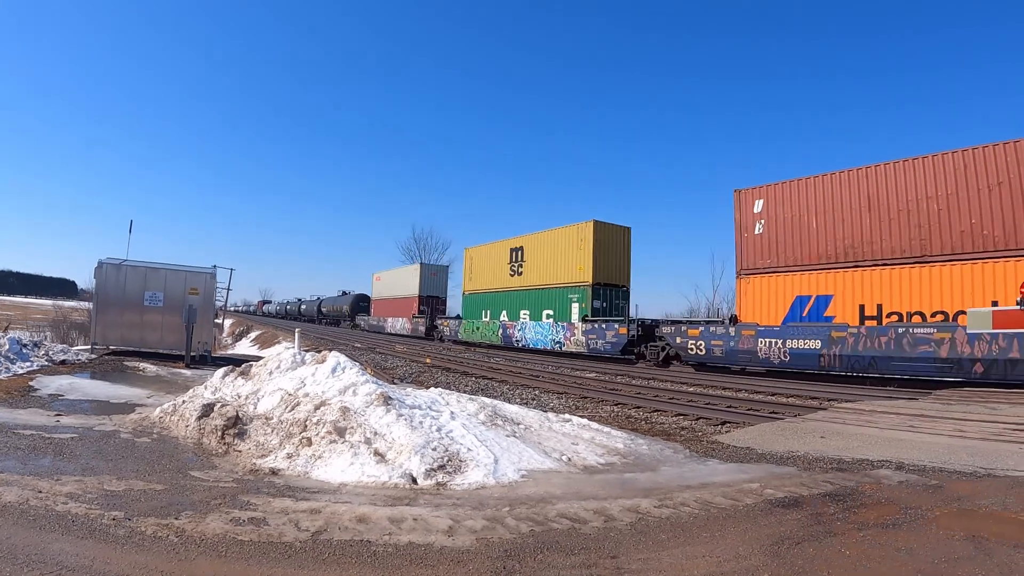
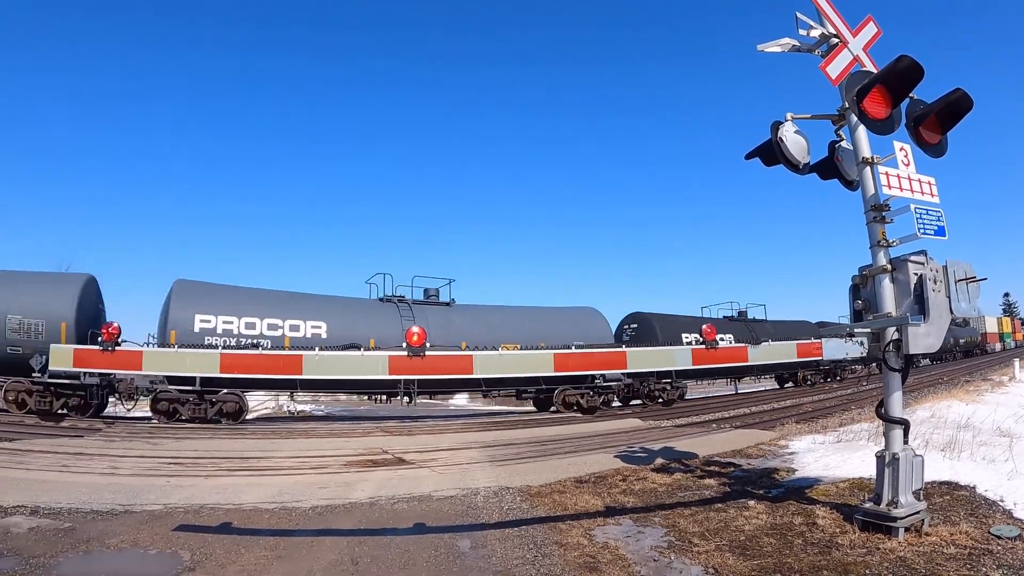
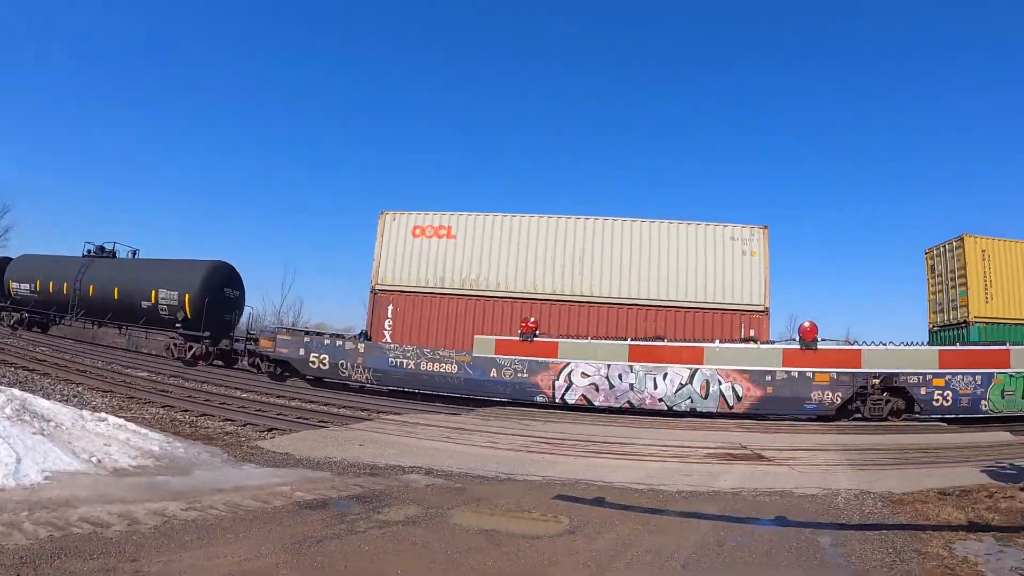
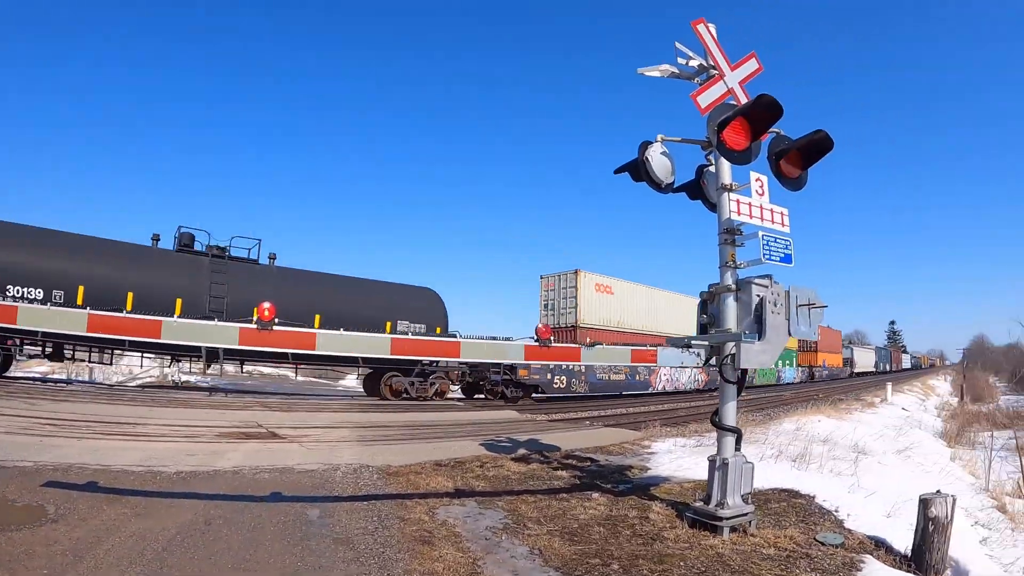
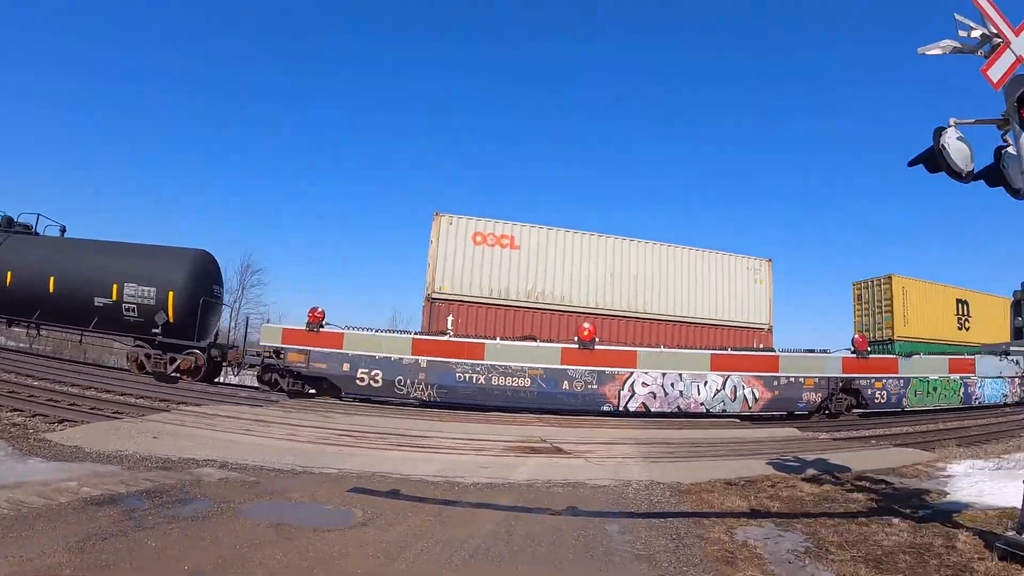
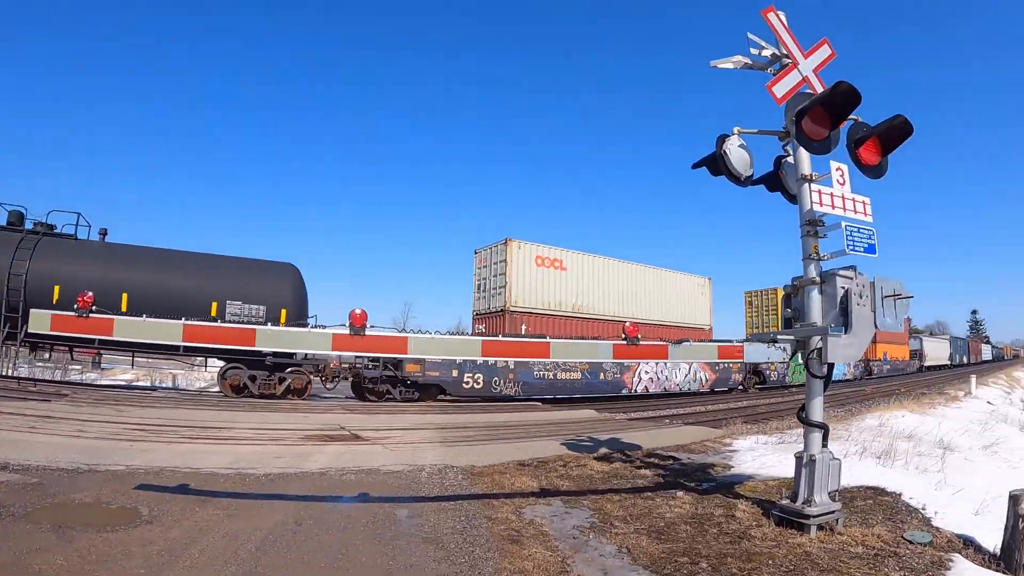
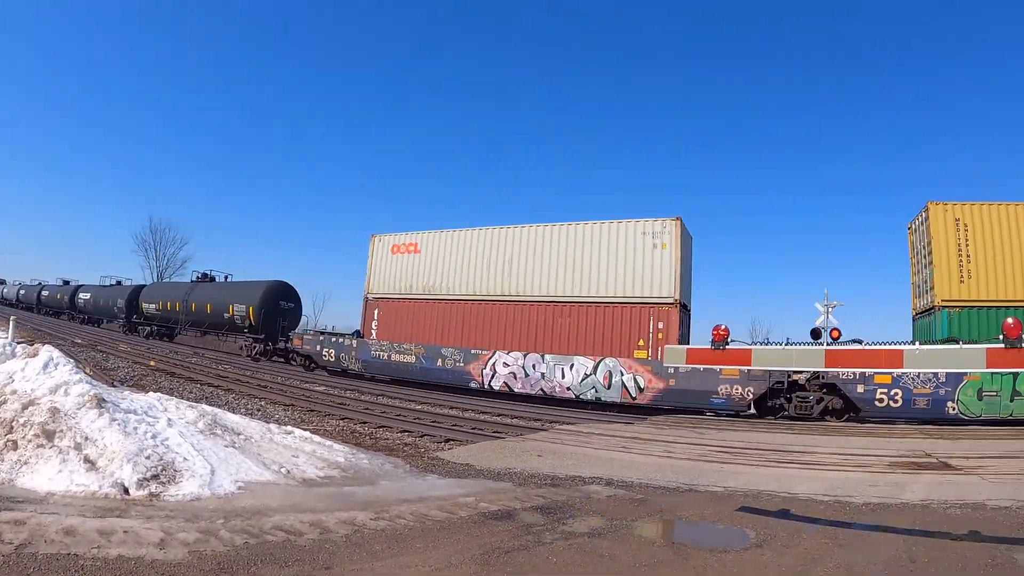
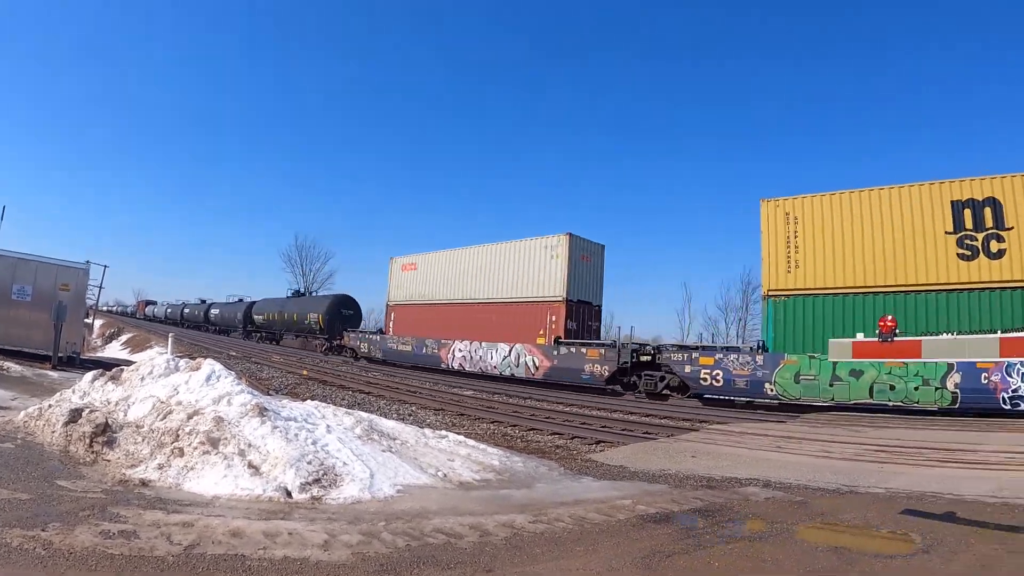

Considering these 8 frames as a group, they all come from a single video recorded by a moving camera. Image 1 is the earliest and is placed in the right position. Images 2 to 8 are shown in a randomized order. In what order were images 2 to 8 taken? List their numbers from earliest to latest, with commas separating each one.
8, 7, 3, 5, 6, 4, 2
